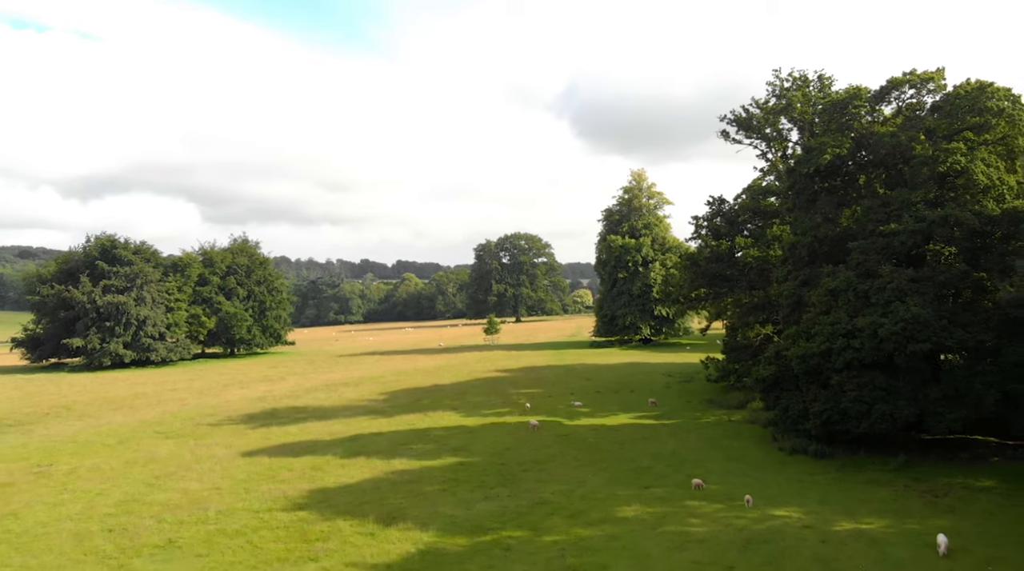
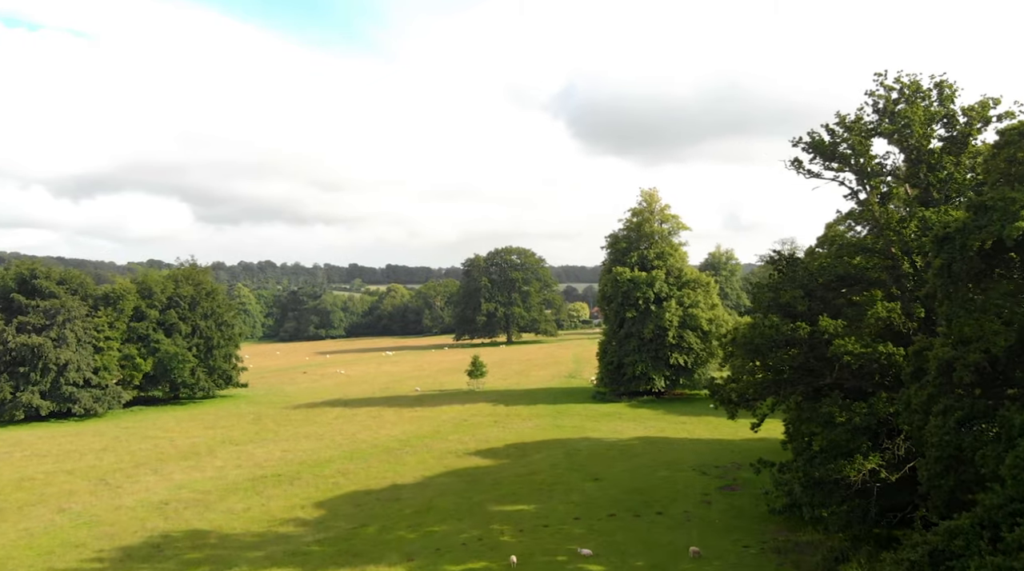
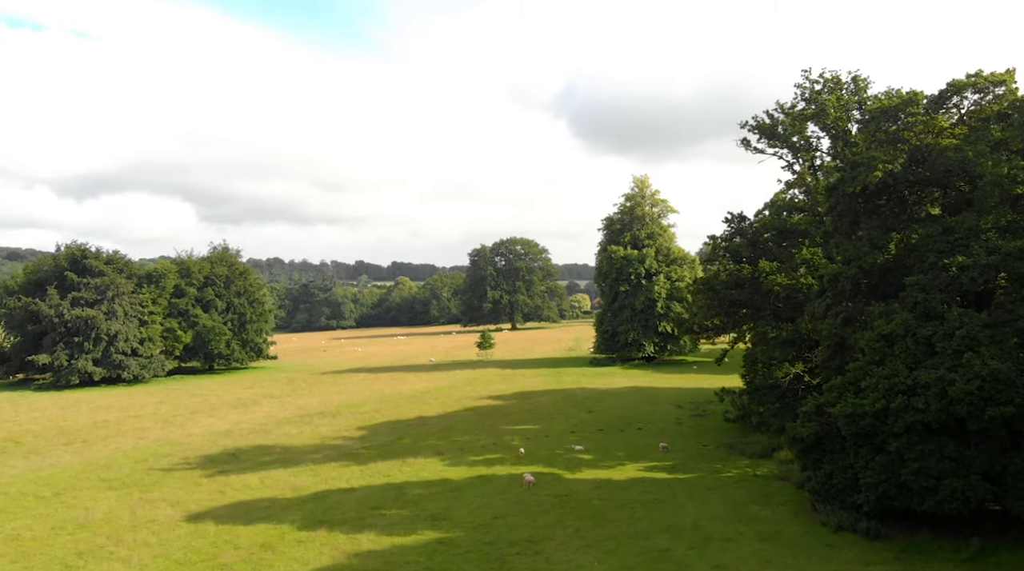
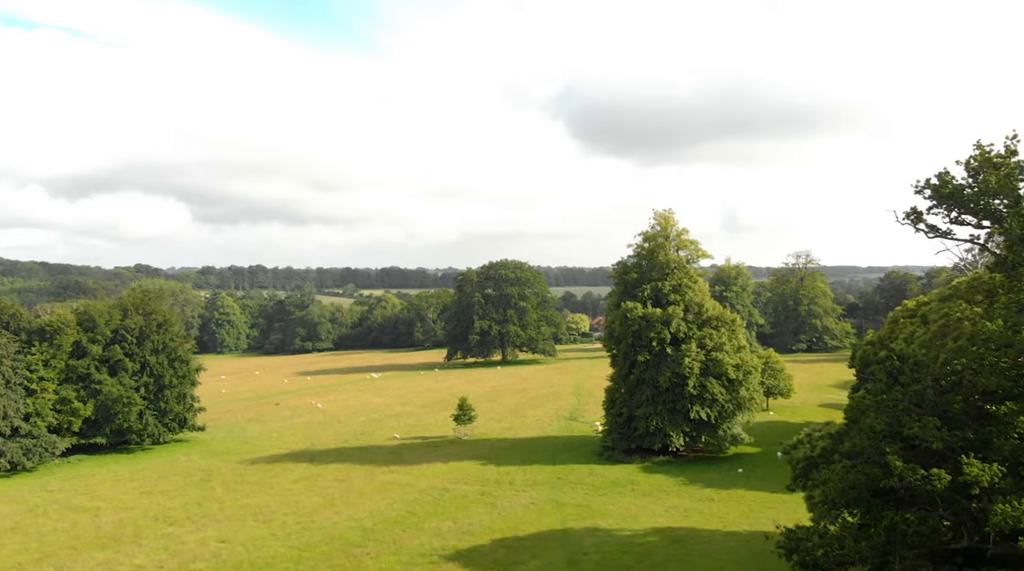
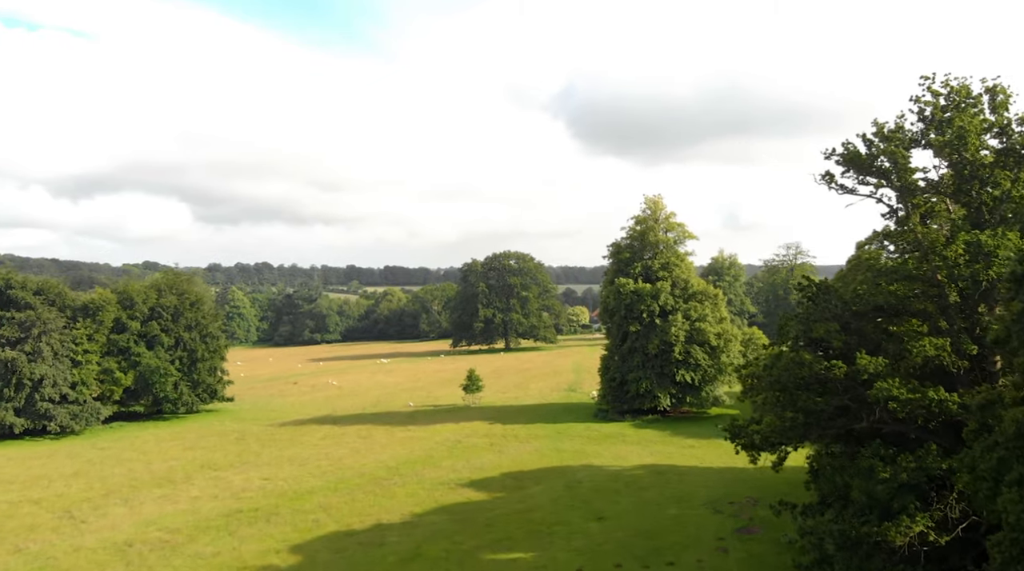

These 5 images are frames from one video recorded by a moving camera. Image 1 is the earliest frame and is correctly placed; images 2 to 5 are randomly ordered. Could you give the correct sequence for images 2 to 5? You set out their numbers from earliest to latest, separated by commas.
3, 2, 5, 4
